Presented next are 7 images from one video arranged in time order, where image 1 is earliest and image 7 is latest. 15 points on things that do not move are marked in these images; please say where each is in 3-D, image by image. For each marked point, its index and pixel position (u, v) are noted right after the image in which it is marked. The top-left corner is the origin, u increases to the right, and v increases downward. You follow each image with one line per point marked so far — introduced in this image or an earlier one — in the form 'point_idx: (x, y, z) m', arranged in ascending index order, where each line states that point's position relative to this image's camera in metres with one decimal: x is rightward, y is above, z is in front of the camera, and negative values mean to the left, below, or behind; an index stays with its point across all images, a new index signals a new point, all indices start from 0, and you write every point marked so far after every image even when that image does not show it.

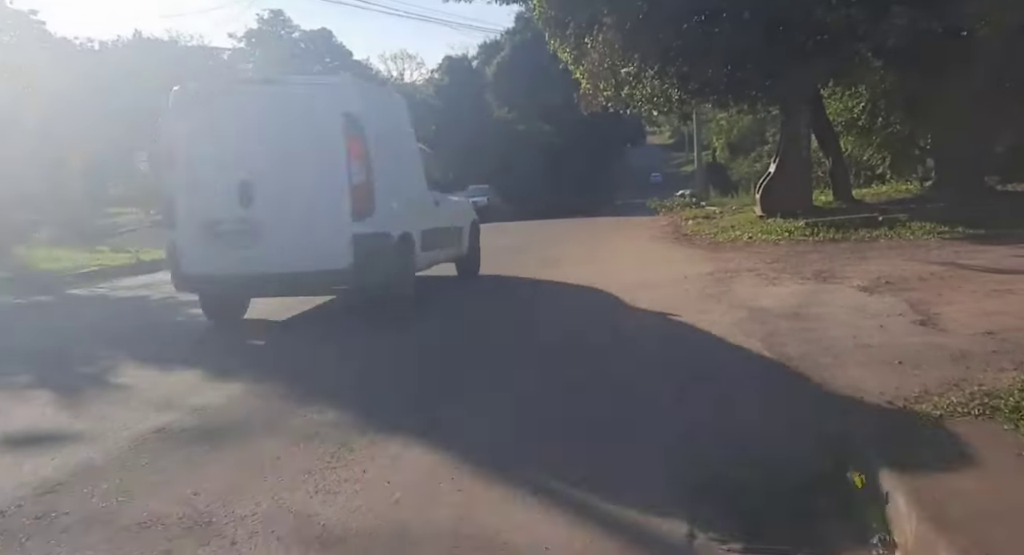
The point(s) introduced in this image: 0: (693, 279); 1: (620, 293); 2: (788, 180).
0: (+2.5, 0.0, +11.1) m
1: (+1.4, -0.2, +10.0) m
2: (+6.7, +2.4, +19.3) m
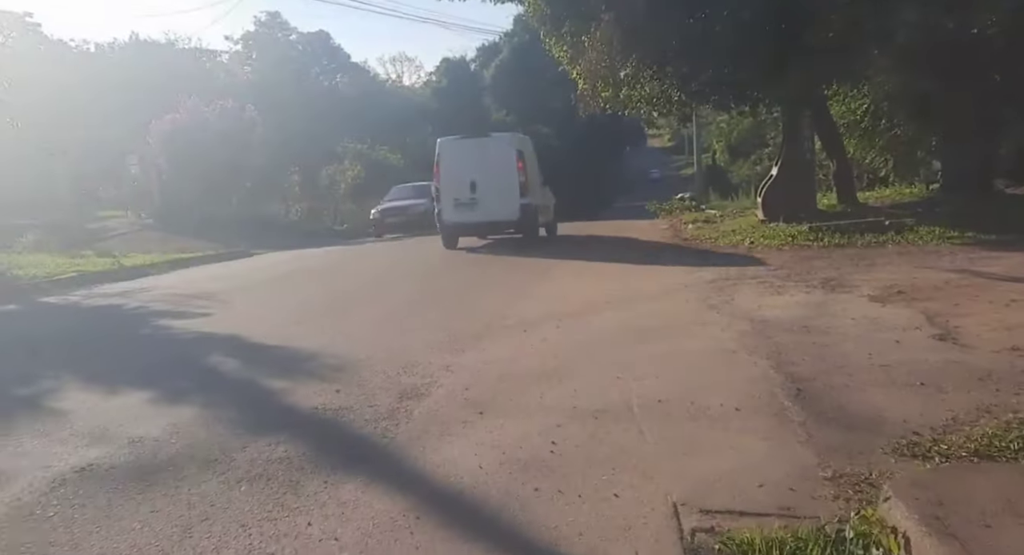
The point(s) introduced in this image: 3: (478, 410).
0: (+2.4, -0.1, +10.5) m
1: (+1.2, -0.3, +9.5) m
2: (+6.5, +2.2, +18.8) m
3: (-0.2, -0.8, +5.1) m
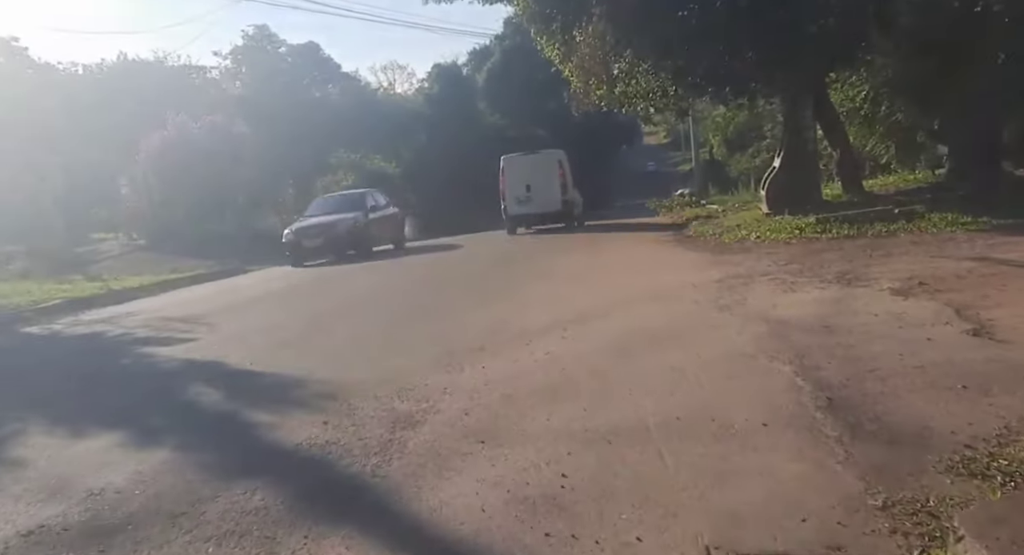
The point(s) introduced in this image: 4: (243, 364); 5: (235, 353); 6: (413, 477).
0: (+2.4, -0.1, +10.1) m
1: (+1.2, -0.4, +9.0) m
2: (+6.4, +2.4, +18.3) m
3: (-0.2, -0.9, +4.6) m
4: (-2.4, -0.8, +7.2) m
5: (-2.7, -0.7, +7.8) m
6: (-0.5, -1.0, +4.1) m
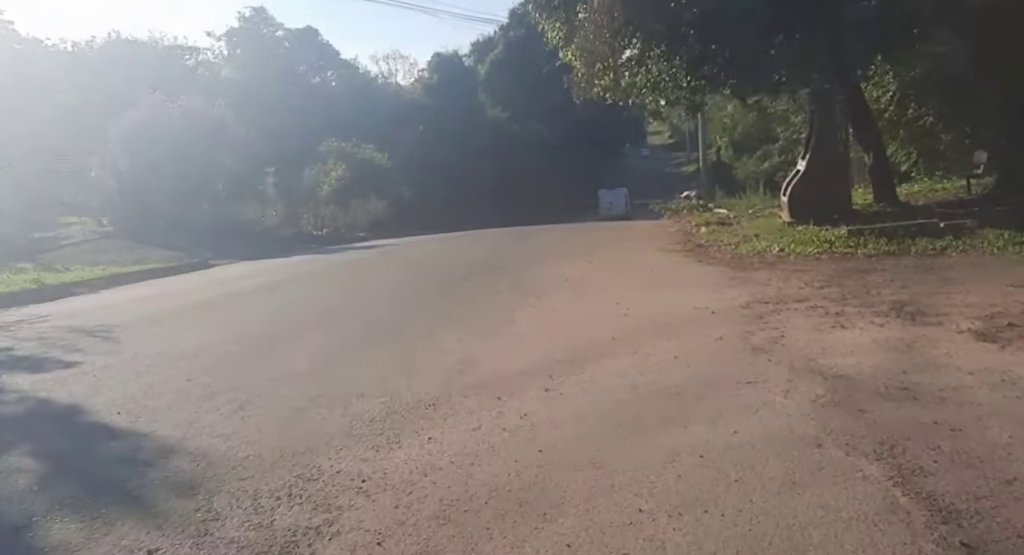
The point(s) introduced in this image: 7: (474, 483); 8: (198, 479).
0: (+2.2, -0.4, +8.1) m
1: (+1.0, -0.6, +7.1) m
2: (+6.3, +2.0, +16.4) m
3: (-0.4, -1.1, +2.7) m
4: (-2.7, -0.9, +5.3) m
5: (-3.0, -0.8, +5.9) m
6: (-0.7, -1.2, +2.1) m
7: (-0.2, -1.0, +3.9) m
8: (-1.6, -1.0, +4.0) m
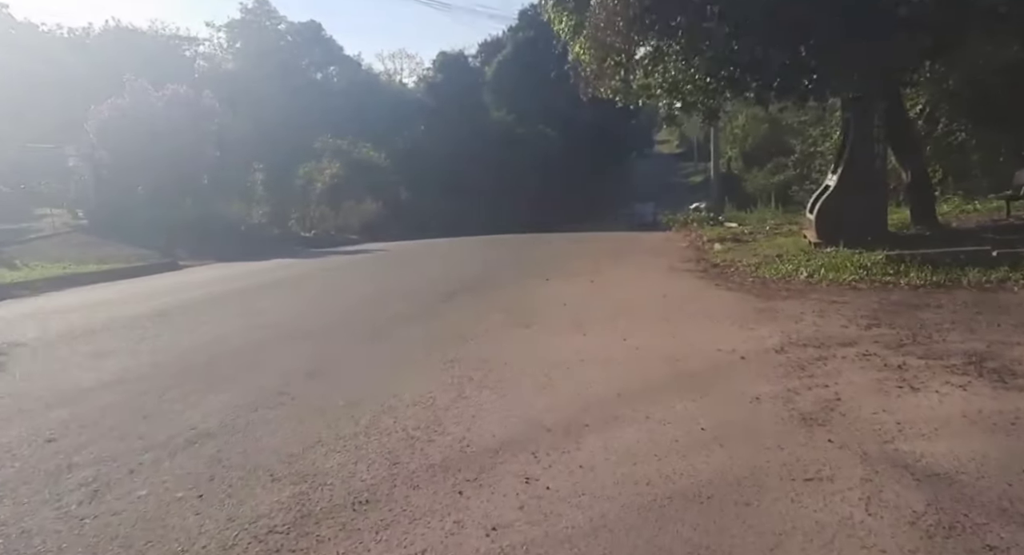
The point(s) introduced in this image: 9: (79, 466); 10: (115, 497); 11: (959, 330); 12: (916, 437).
0: (+2.0, -0.7, +6.6) m
1: (+0.9, -0.8, +5.5) m
2: (+6.3, +1.5, +14.8) m
3: (-0.6, -1.3, +1.1) m
4: (-2.8, -1.0, +3.7) m
5: (-3.1, -1.0, +4.4) m
6: (-0.9, -1.4, +0.6) m
7: (-0.3, -1.2, +2.3) m
8: (-1.7, -1.2, +2.5) m
9: (-2.2, -1.0, +4.2) m
10: (-1.8, -1.0, +3.8) m
11: (+4.3, -0.5, +7.7) m
12: (+2.3, -0.9, +4.6) m
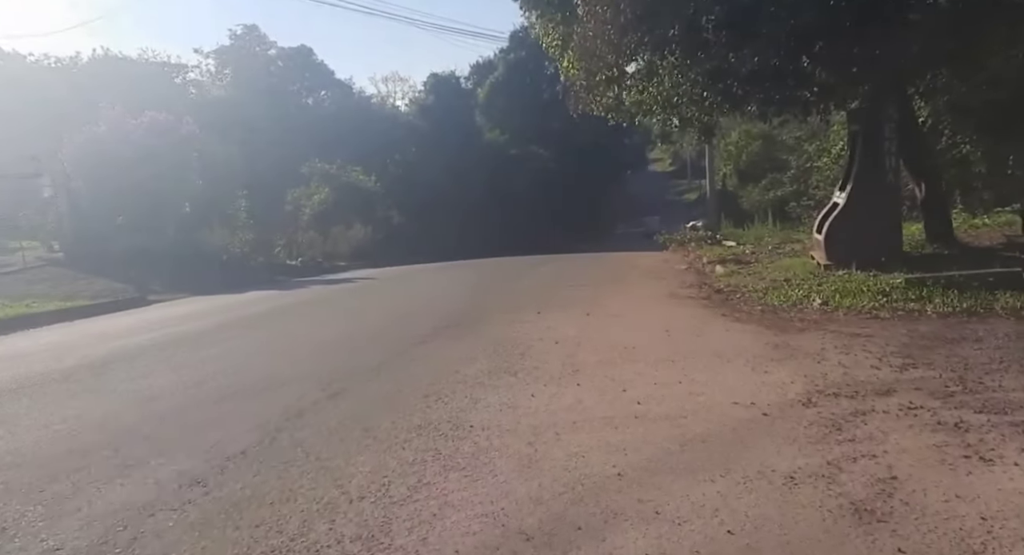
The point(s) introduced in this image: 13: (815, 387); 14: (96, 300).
0: (+1.9, -1.0, +5.4) m
1: (+0.7, -1.1, +4.4) m
2: (+6.0, +1.1, +13.8) m
3: (-0.7, -1.5, 0.0) m
4: (-3.0, -1.3, +2.6) m
5: (-3.3, -1.3, +3.2) m
6: (-1.0, -1.6, -0.6) m
7: (-0.5, -1.4, +1.2) m
8: (-1.9, -1.4, +1.3) m
9: (-2.4, -1.3, +3.0) m
10: (-2.0, -1.3, +2.6) m
11: (+4.1, -0.8, +6.6) m
12: (+2.2, -1.2, +3.5) m
13: (+2.5, -0.9, +6.6) m
14: (-9.5, -0.5, +18.4) m
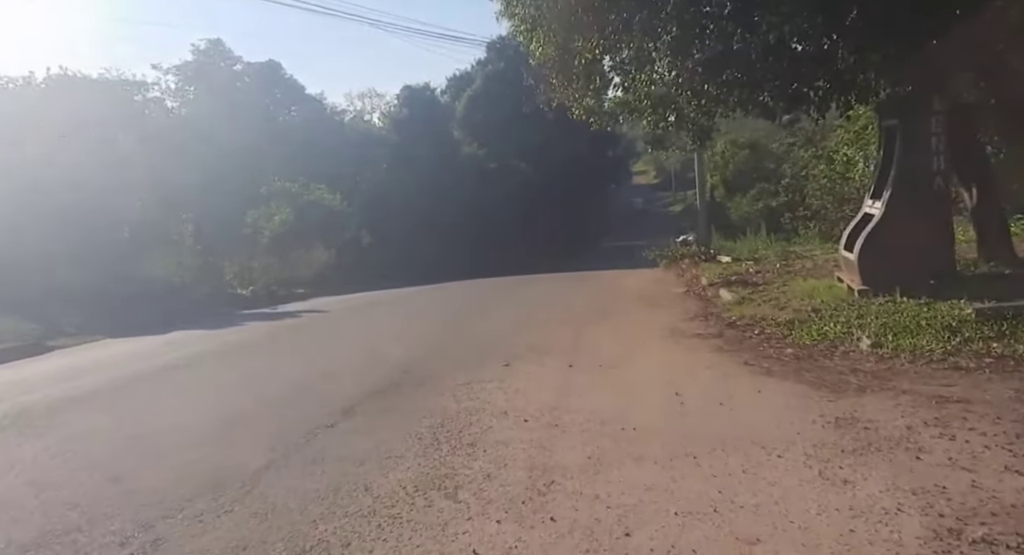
0: (+1.5, -1.3, +2.8) m
1: (+0.4, -1.4, +1.7) m
2: (+5.5, +0.7, +11.2) m
3: (-0.9, -1.8, -2.7) m
4: (-3.2, -1.7, -0.1) m
5: (-3.5, -1.7, +0.5) m
6: (-1.3, -1.8, -3.3) m
7: (-0.7, -1.7, -1.5) m
8: (-2.1, -1.7, -1.4) m
9: (-2.7, -1.6, +0.3) m
10: (-2.2, -1.7, -0.1) m
11: (+3.8, -1.0, +4.0) m
12: (+1.9, -1.4, +0.8) m
13: (+2.1, -1.2, +4.0) m
14: (-10.0, -1.3, +15.5) m
